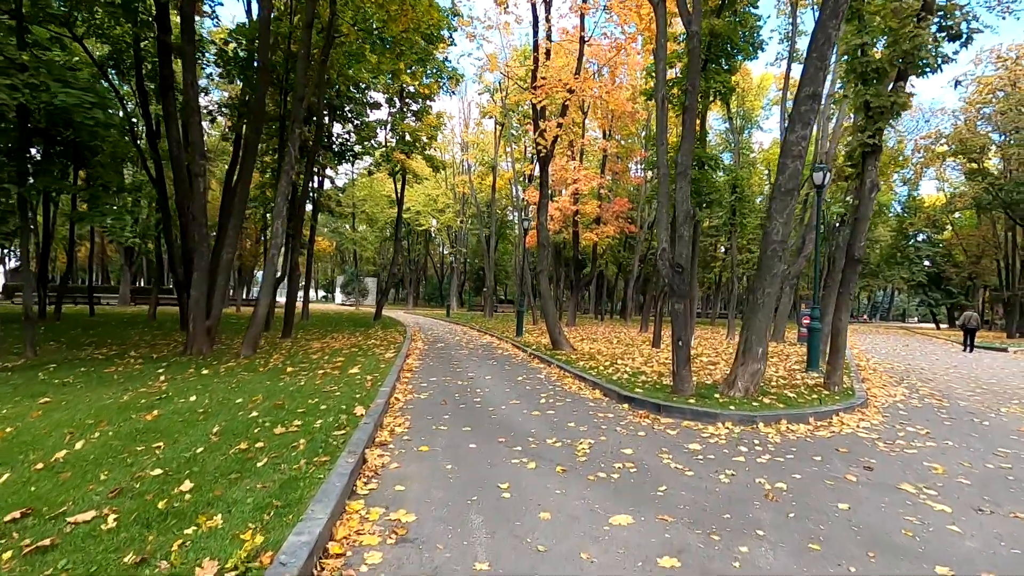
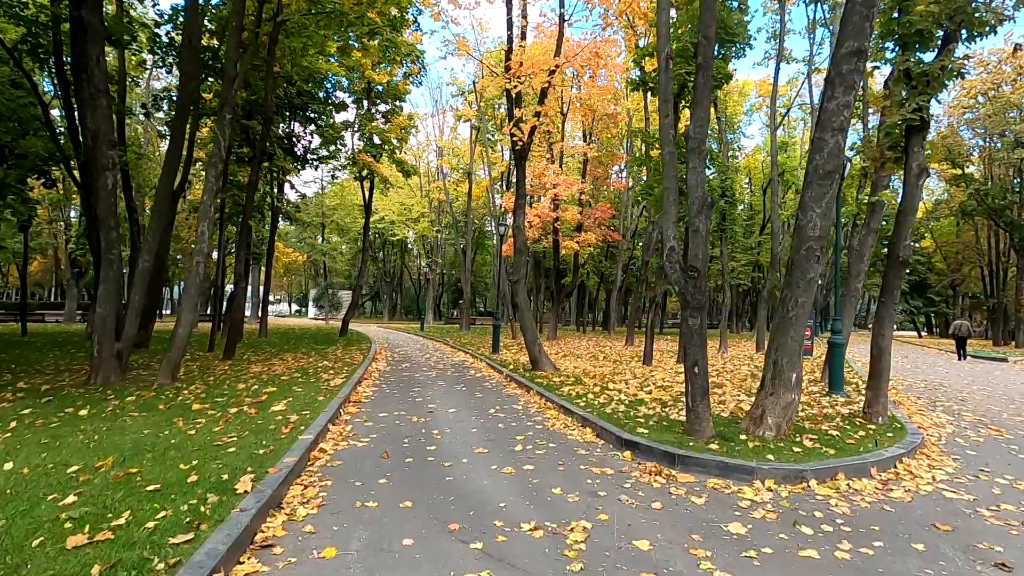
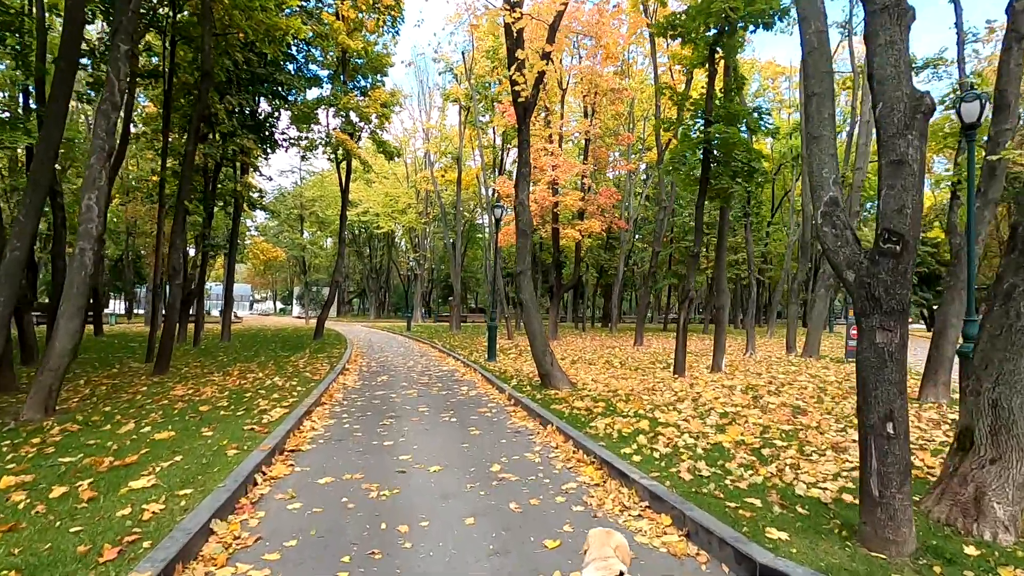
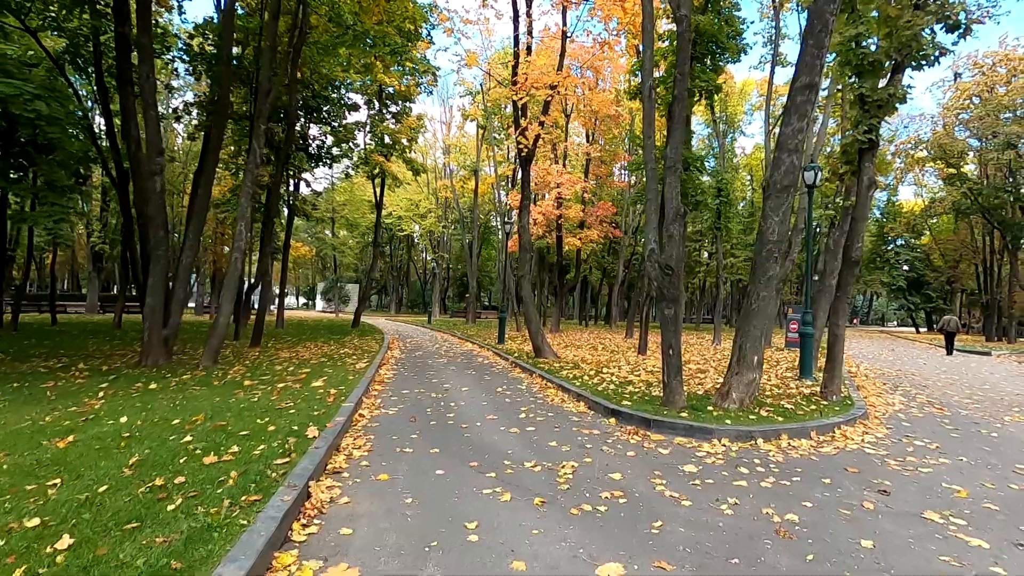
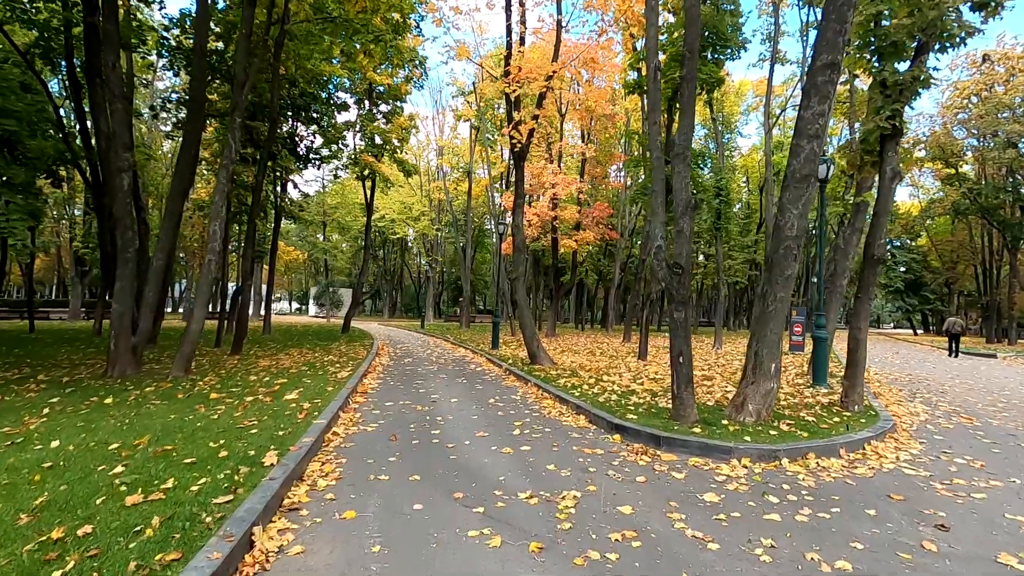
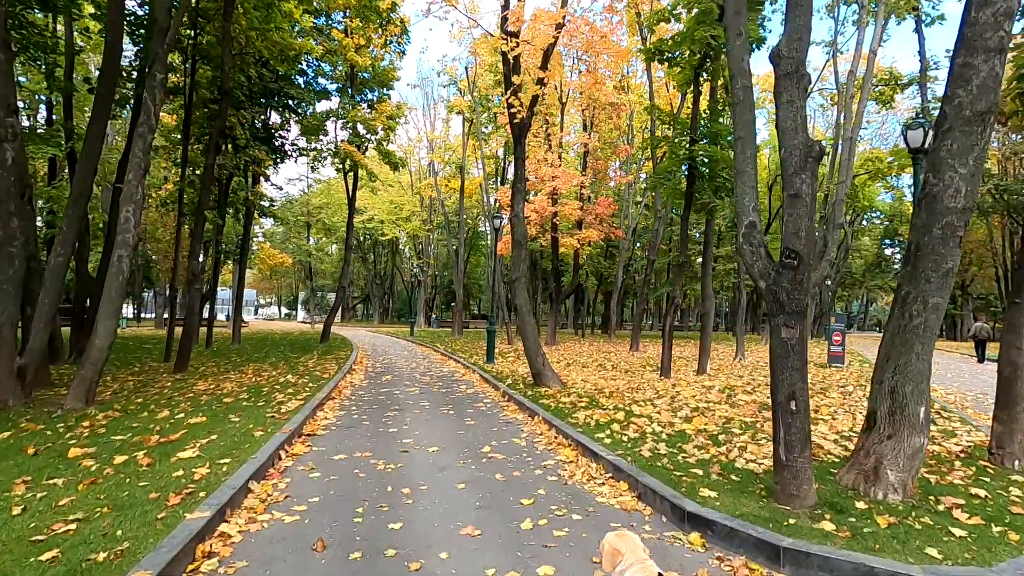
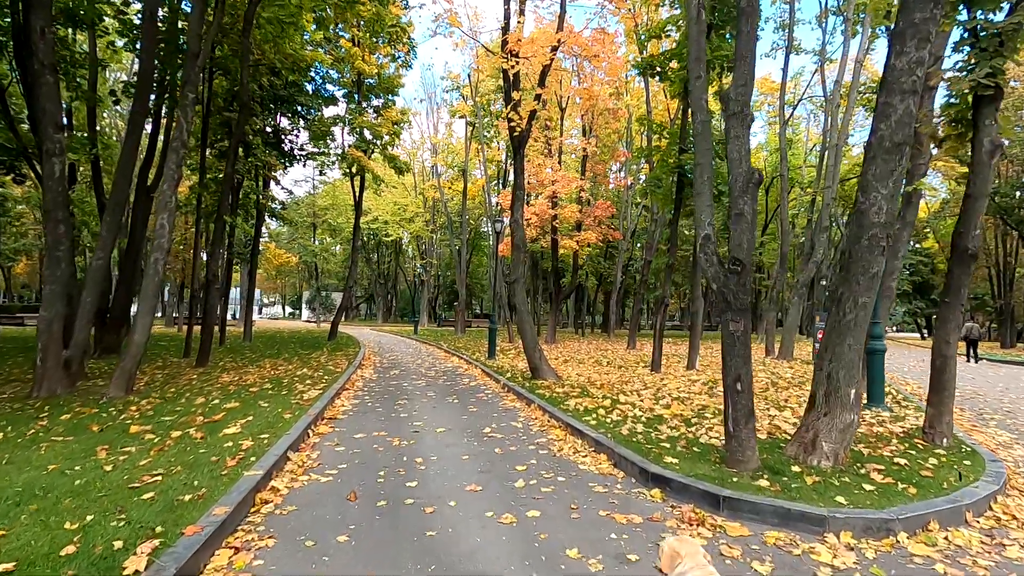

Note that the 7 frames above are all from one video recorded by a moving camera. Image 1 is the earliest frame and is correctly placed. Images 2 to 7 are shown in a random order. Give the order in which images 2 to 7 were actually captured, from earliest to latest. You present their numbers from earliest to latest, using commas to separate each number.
4, 5, 2, 7, 6, 3
